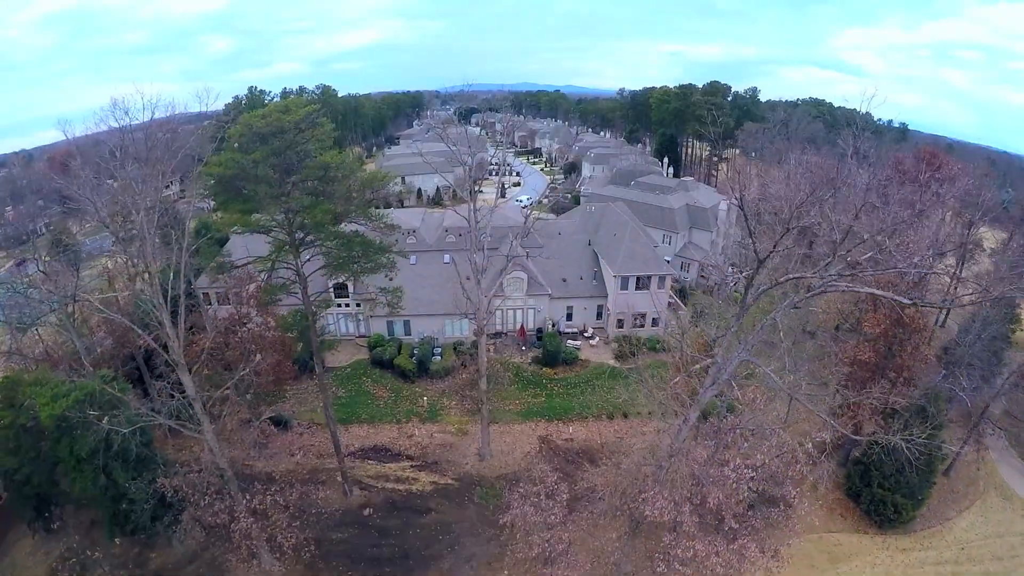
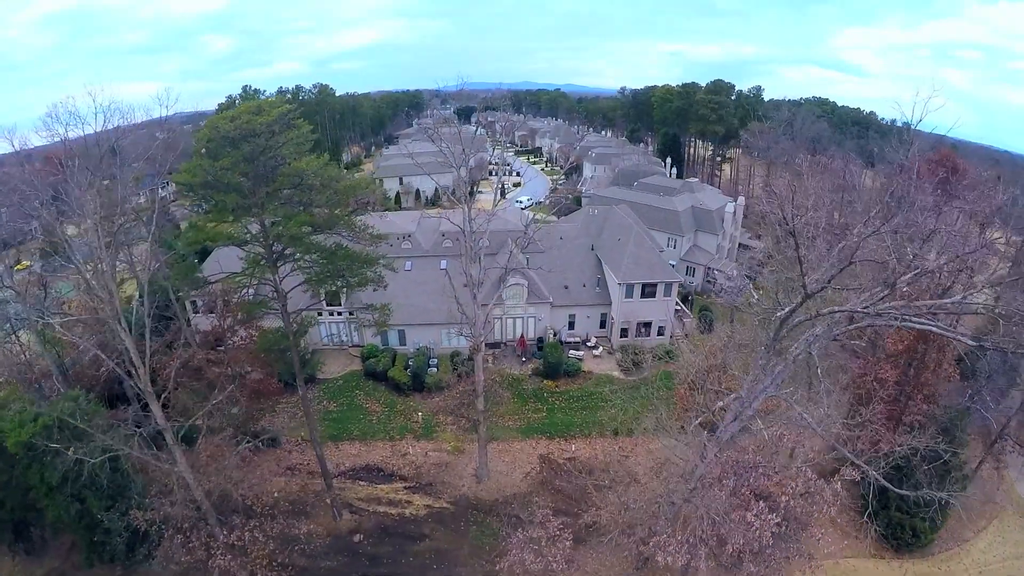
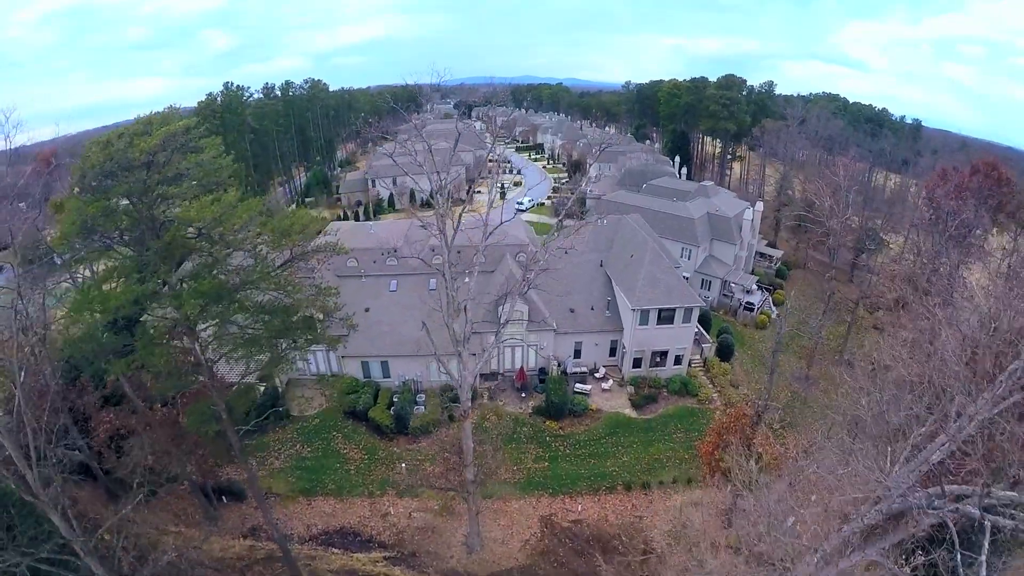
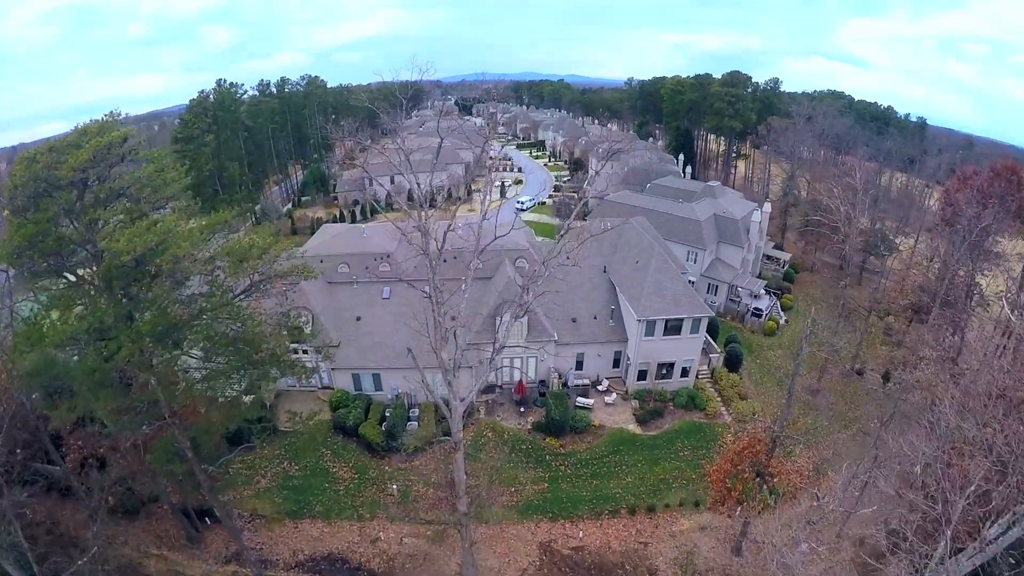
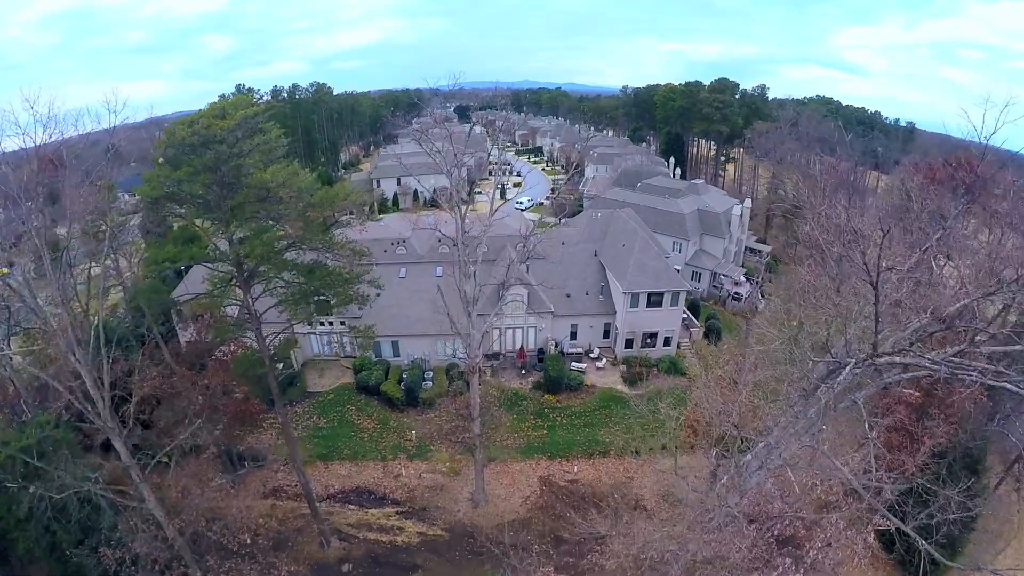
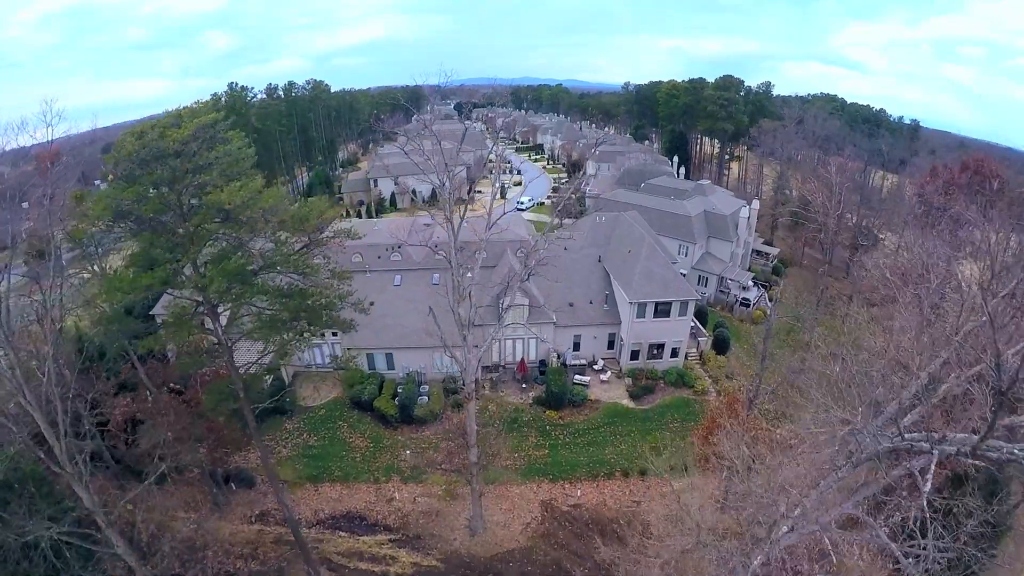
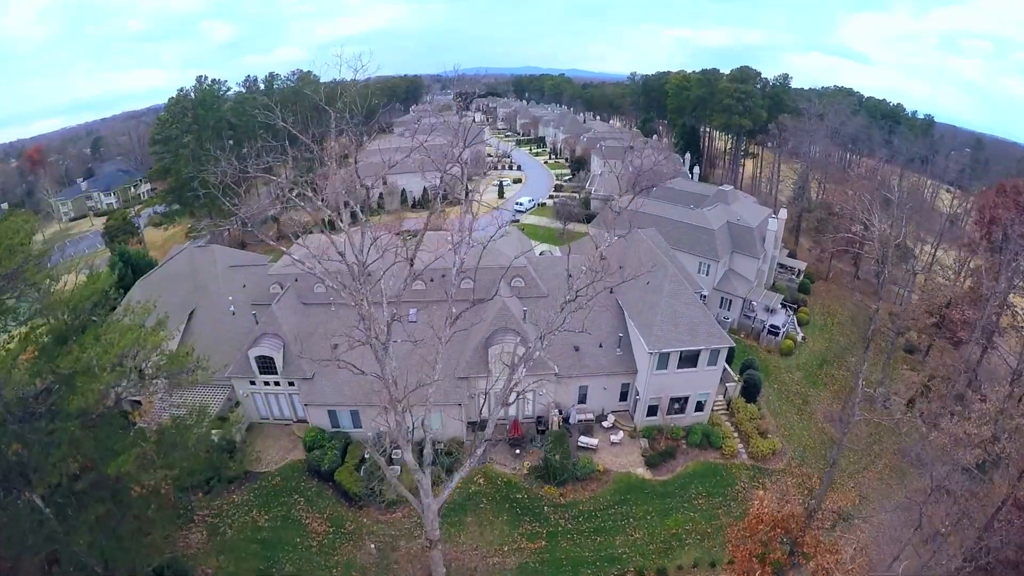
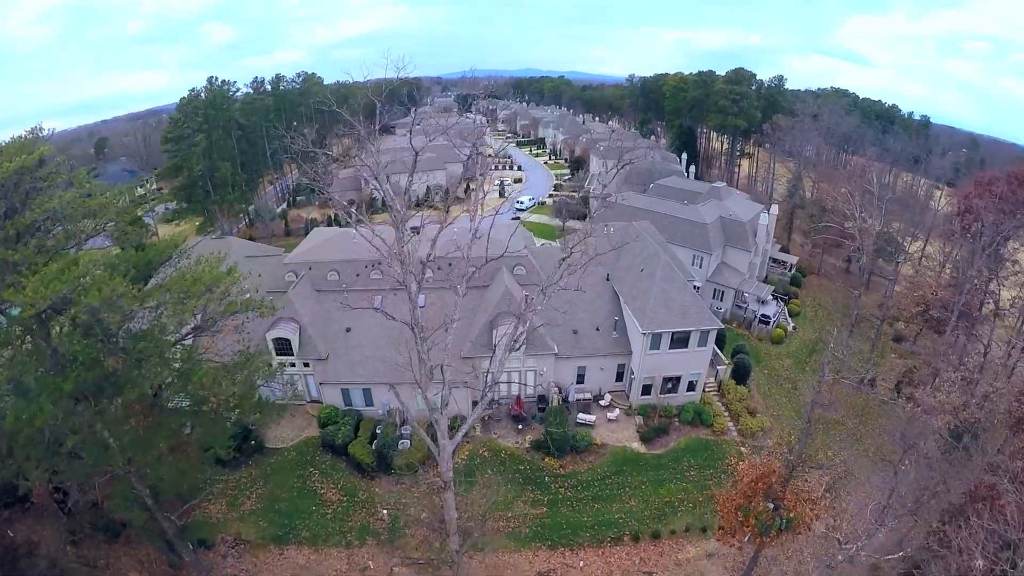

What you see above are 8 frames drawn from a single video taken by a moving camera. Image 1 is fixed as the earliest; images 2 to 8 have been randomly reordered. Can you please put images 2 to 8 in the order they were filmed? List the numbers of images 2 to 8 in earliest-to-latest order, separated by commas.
2, 5, 6, 3, 4, 8, 7
